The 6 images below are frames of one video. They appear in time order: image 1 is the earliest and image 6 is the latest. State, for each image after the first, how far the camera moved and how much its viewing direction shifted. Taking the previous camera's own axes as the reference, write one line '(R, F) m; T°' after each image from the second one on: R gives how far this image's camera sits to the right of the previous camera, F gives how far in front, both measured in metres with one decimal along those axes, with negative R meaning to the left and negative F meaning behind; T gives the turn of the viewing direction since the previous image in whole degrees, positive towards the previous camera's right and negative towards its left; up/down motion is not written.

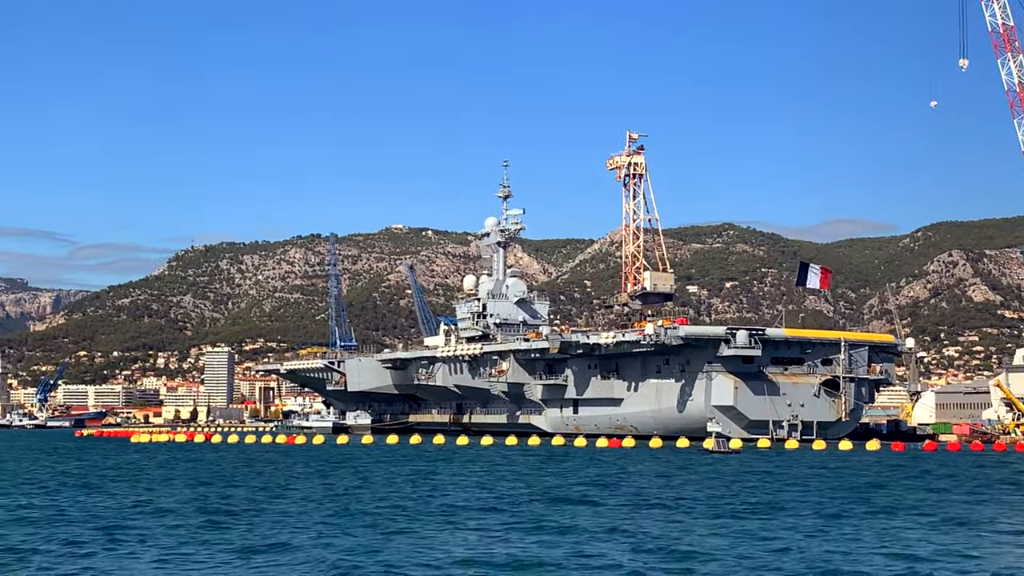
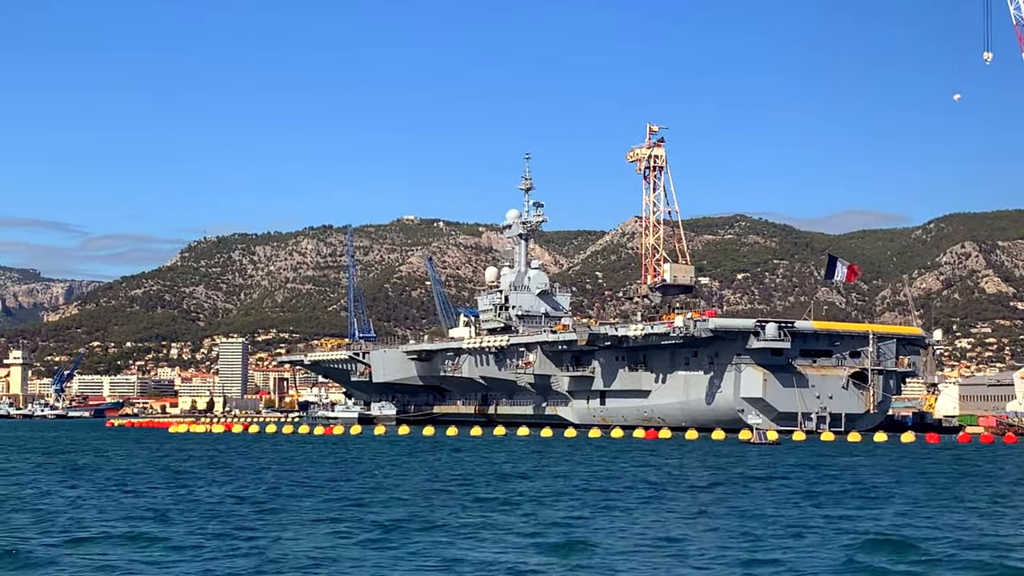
(-0.4, -0.2) m; 0°
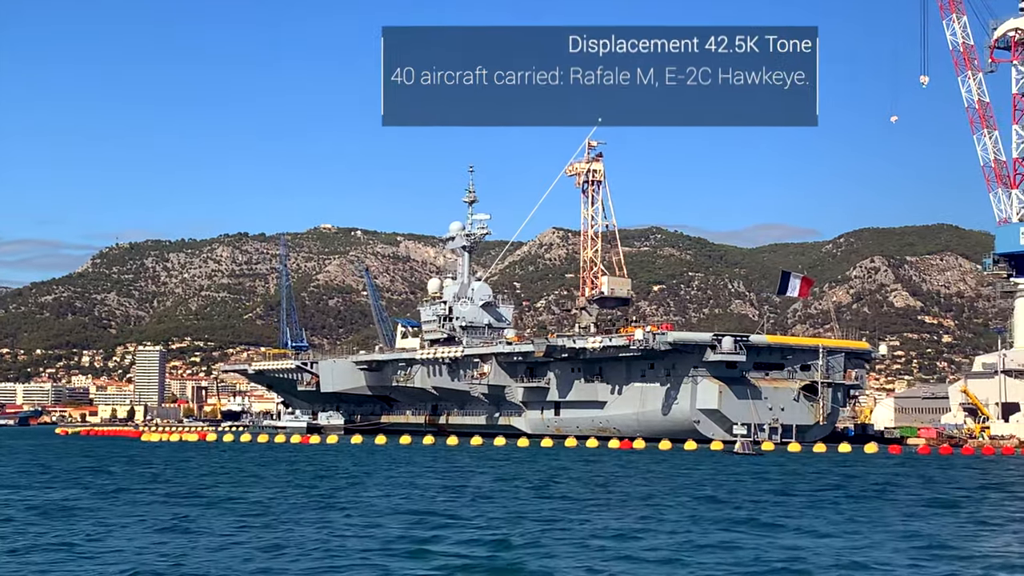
(-1.1, -0.5) m; +4°
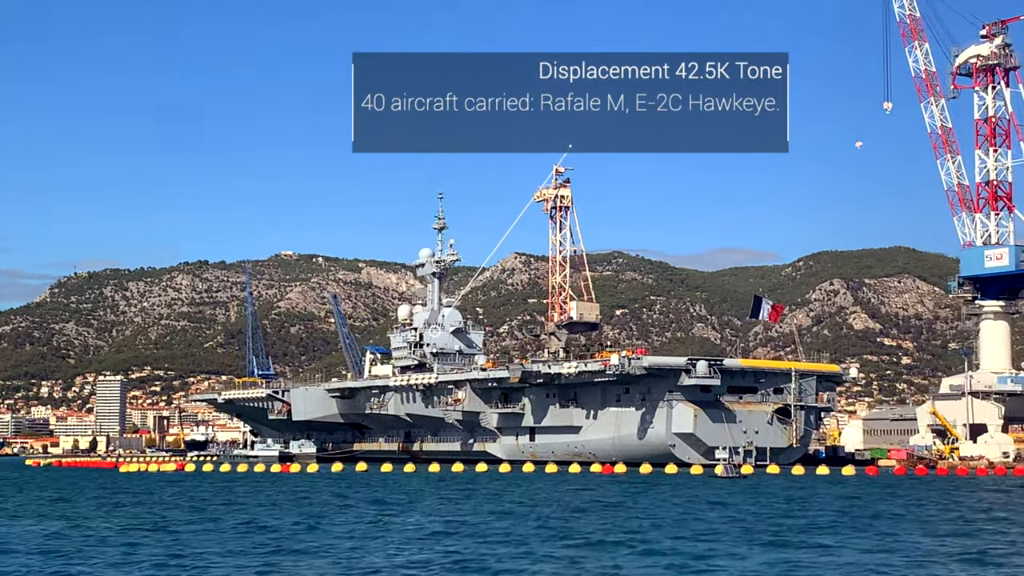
(-0.3, -0.2) m; +2°
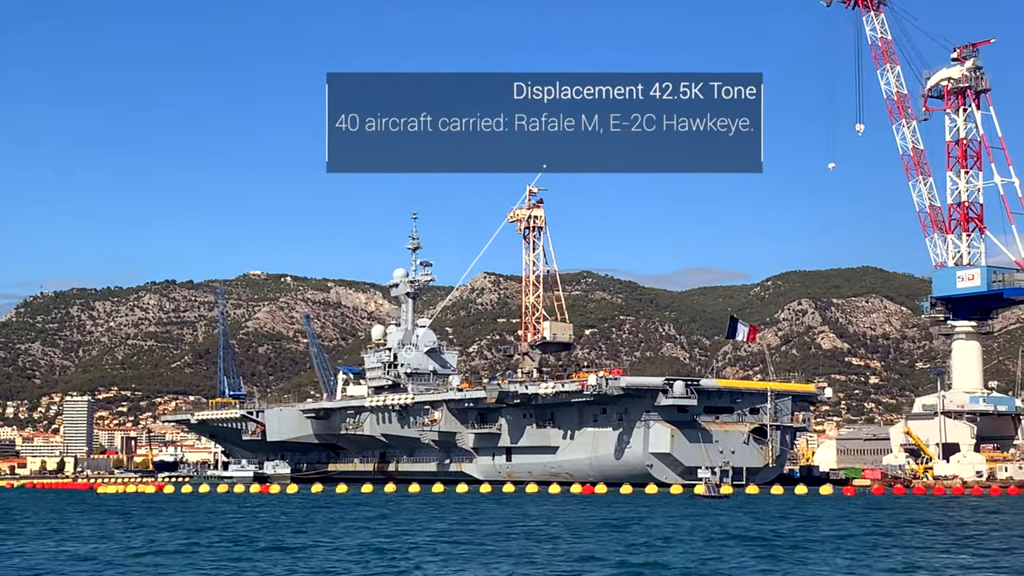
(-0.2, 0.0) m; +1°
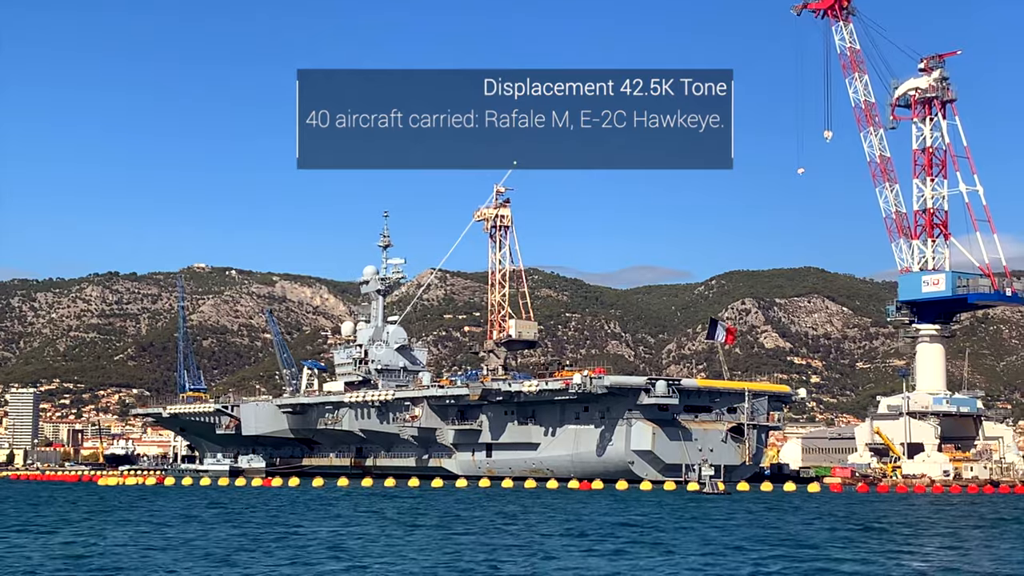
(-1.0, -0.6) m; +2°
